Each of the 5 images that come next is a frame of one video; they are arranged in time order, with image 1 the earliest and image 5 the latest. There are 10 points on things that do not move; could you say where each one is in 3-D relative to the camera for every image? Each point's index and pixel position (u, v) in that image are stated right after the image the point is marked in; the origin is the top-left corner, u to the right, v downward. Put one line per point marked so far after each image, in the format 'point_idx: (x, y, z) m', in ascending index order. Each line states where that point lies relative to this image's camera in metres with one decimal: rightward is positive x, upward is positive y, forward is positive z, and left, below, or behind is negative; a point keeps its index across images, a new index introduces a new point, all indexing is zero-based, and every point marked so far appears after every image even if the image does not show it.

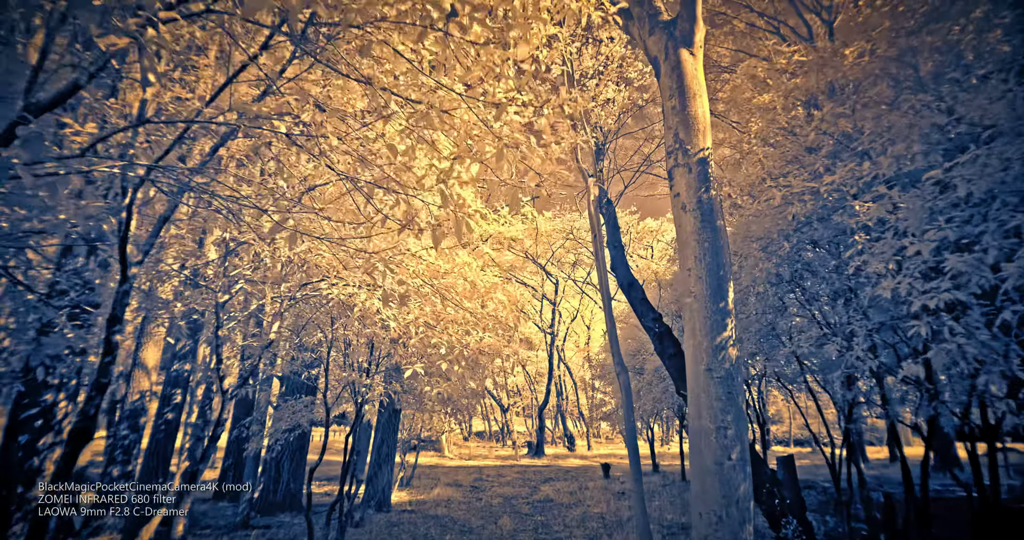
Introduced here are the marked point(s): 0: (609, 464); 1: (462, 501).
0: (+3.4, -6.8, +15.4) m
1: (-1.4, -6.3, +11.9) m
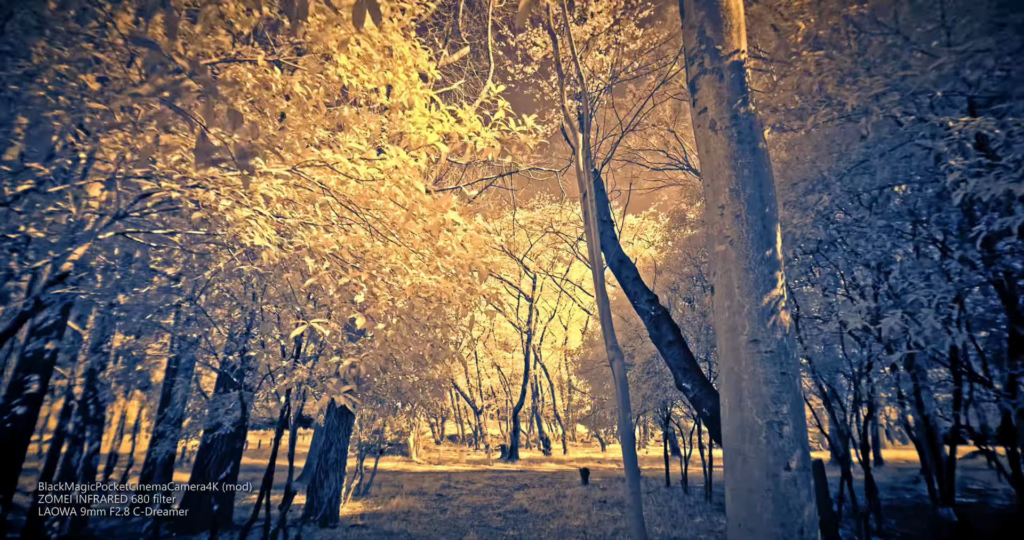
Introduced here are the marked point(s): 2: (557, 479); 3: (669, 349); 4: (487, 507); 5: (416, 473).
0: (+2.5, -6.5, +14.4) m
1: (-2.1, -5.9, +10.7) m
2: (+1.6, -7.6, +15.9) m
3: (+2.1, -1.0, +5.8) m
4: (-0.7, -6.2, +11.6) m
5: (-4.0, -8.4, +18.1) m
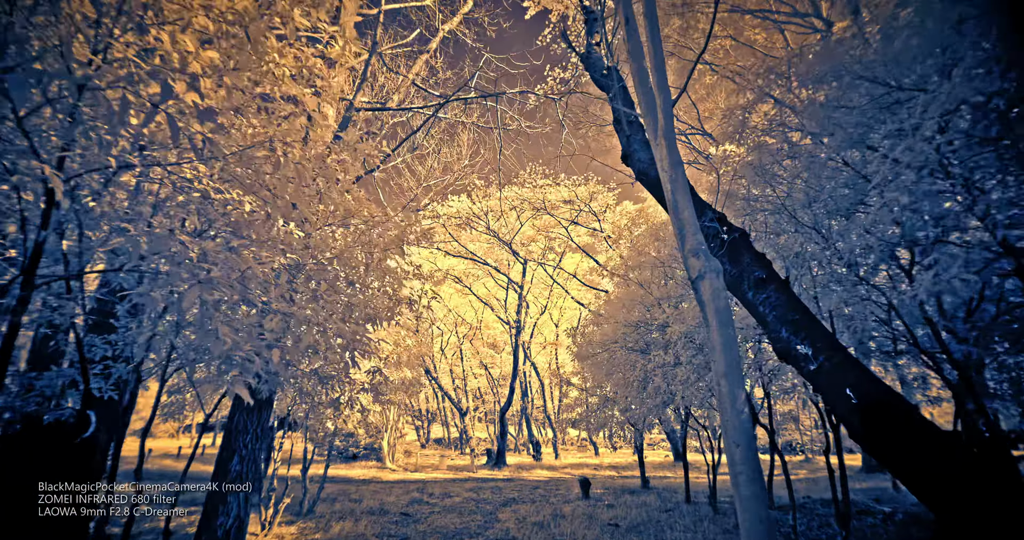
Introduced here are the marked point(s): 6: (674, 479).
0: (+2.1, -5.7, +12.0) m
1: (-2.4, -5.0, +8.2) m
2: (+1.2, -6.8, +13.5) m
3: (+1.9, -0.2, +3.4) m
4: (-1.0, -5.4, +9.0) m
5: (-4.5, -7.6, +15.5) m
6: (+5.7, -7.5, +15.7) m
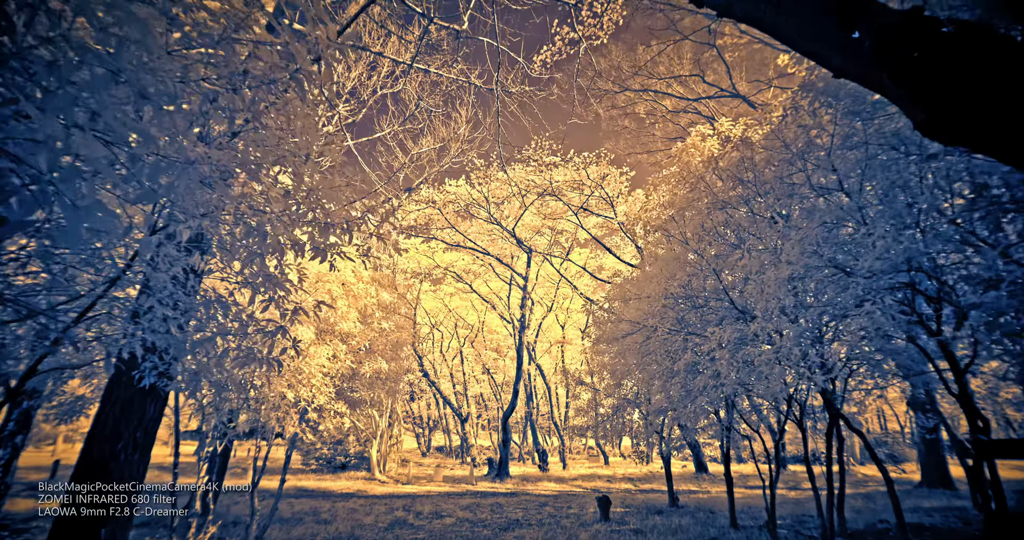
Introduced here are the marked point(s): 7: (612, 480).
0: (+2.2, -5.1, +9.8) m
1: (-2.4, -4.4, +6.1) m
2: (+1.3, -6.2, +11.4) m
3: (+1.9, +0.6, +1.3) m
4: (-0.9, -4.7, +7.0) m
5: (-4.4, -7.0, +13.4) m
6: (+5.9, -6.9, +13.5) m
7: (+4.4, -9.3, +19.4) m
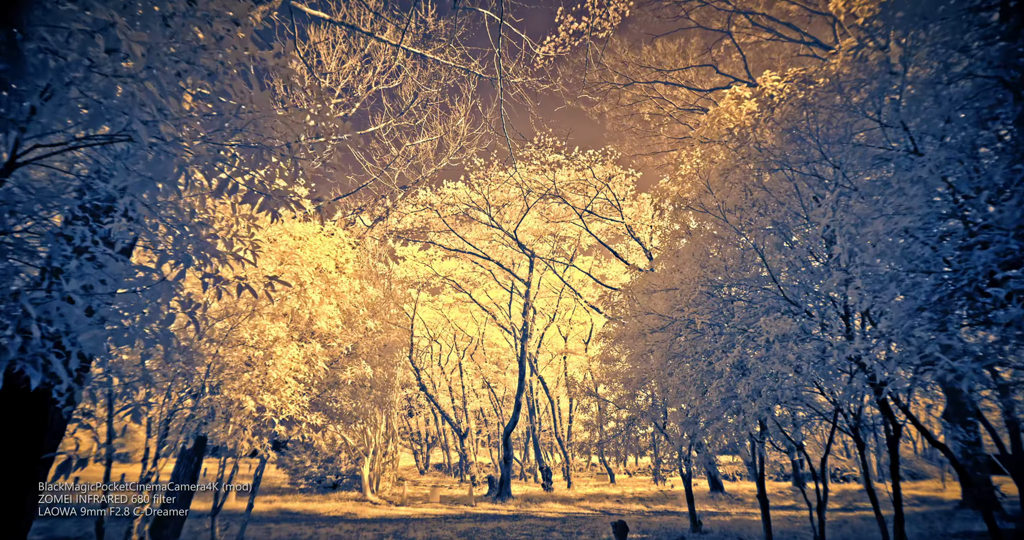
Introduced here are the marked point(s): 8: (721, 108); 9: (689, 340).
0: (+2.3, -5.0, +8.7) m
1: (-2.3, -4.2, +5.0) m
2: (+1.4, -6.1, +10.2) m
3: (+2.0, +1.0, +0.4) m
4: (-0.9, -4.5, +5.8) m
5: (-4.3, -7.0, +12.2) m
6: (+5.9, -6.9, +12.3) m
7: (+4.5, -9.5, +18.1) m
8: (+2.9, +2.3, +6.2) m
9: (+2.5, -1.0, +6.3) m
